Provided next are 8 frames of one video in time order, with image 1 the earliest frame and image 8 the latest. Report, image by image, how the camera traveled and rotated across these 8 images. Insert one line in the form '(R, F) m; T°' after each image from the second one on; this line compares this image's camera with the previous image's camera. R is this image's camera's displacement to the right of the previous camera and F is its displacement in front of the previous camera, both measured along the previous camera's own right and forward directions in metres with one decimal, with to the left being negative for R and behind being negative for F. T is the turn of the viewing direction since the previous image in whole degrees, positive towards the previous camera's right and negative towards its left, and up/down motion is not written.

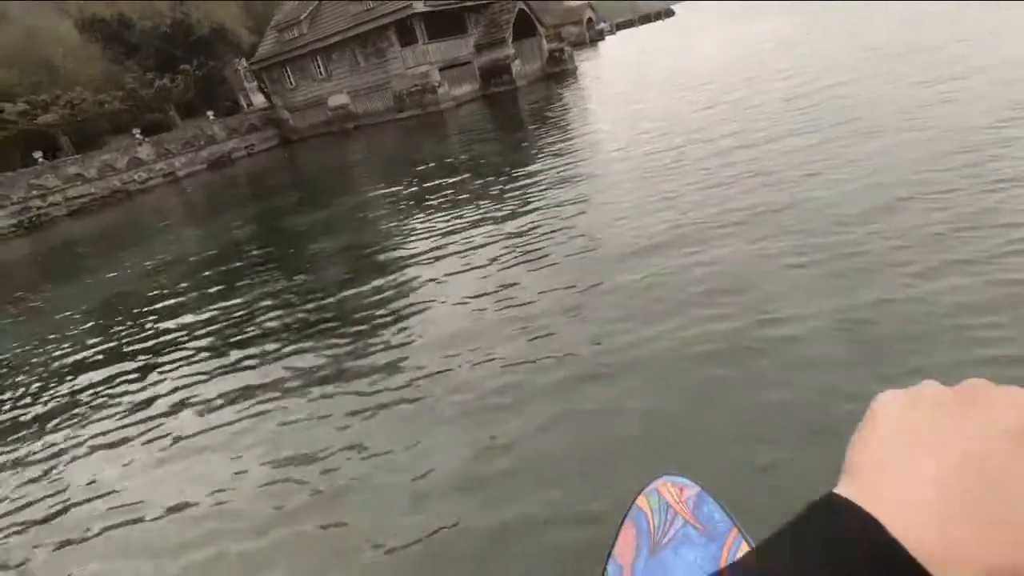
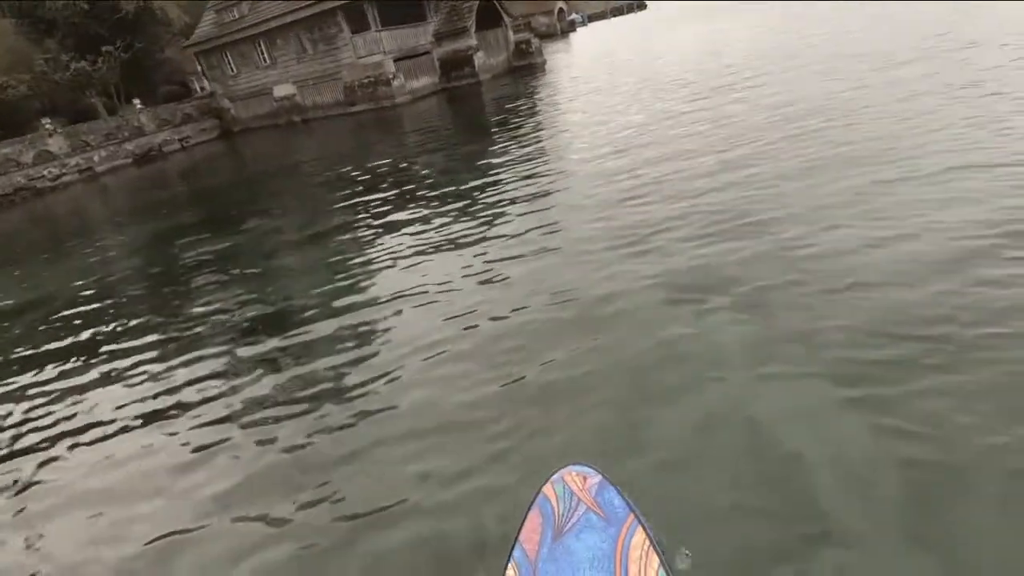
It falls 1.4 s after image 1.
(+0.4, +1.8) m; +3°
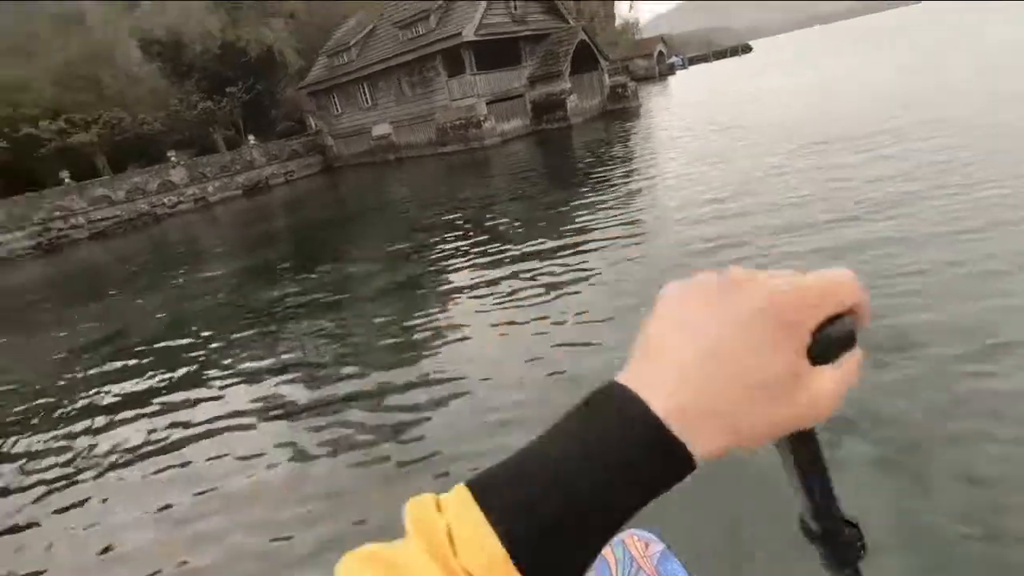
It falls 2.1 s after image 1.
(+0.1, +0.8) m; -9°
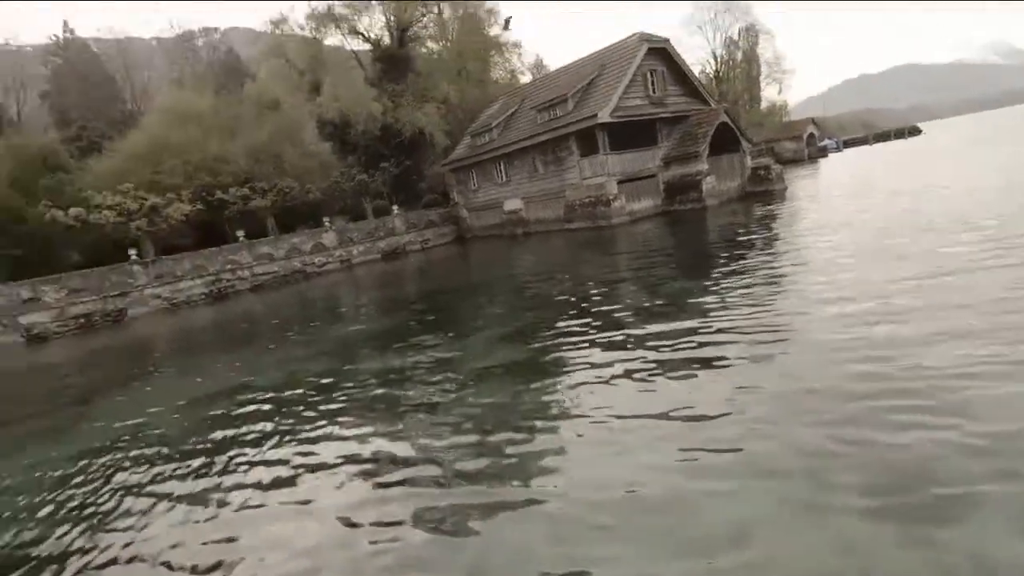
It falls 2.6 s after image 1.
(+0.1, +0.6) m; -13°
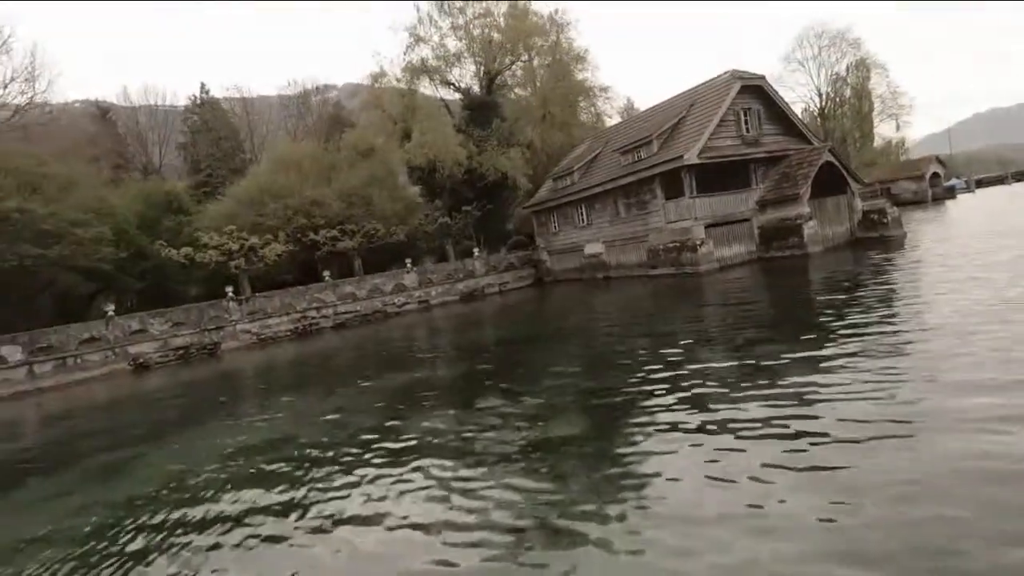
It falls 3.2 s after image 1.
(+0.4, +0.8) m; -9°
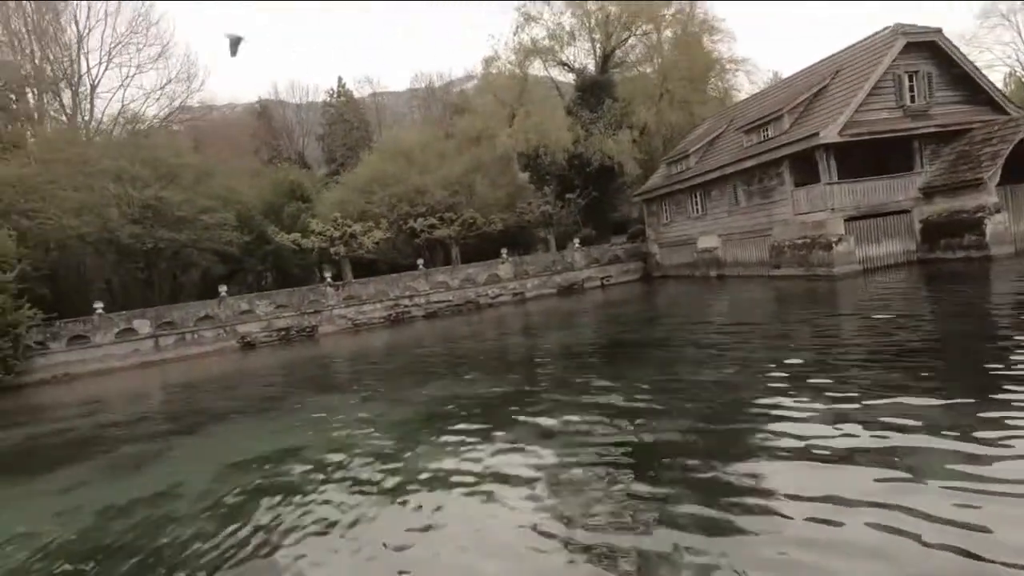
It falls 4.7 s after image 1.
(+1.2, +1.7) m; -13°
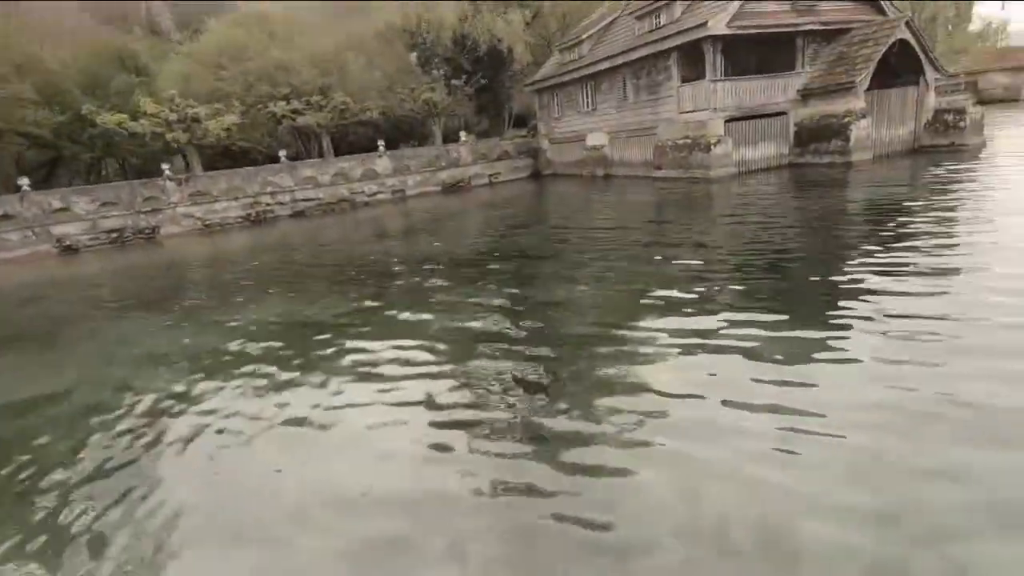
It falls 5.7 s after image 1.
(+1.1, +1.0) m; +10°
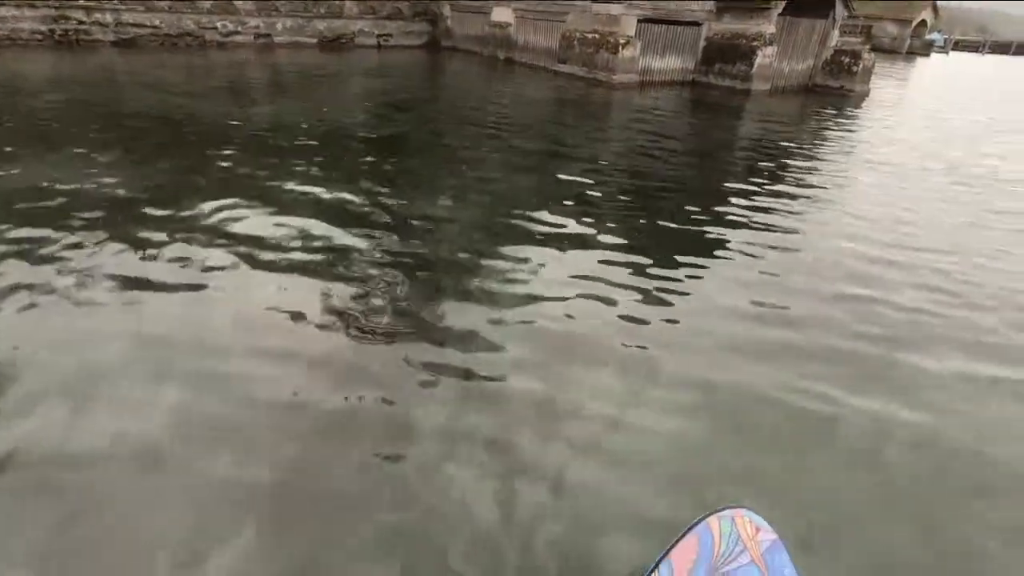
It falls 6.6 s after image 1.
(+0.5, +1.0) m; +12°
